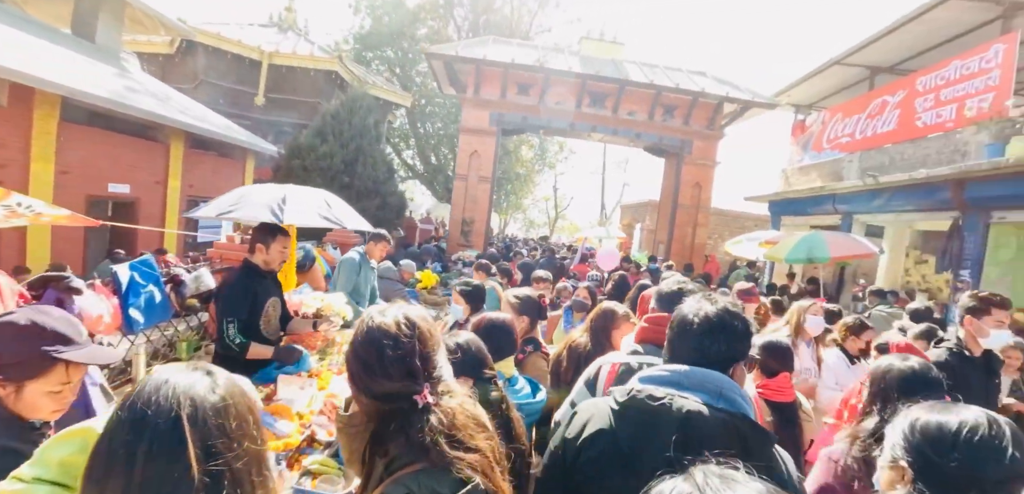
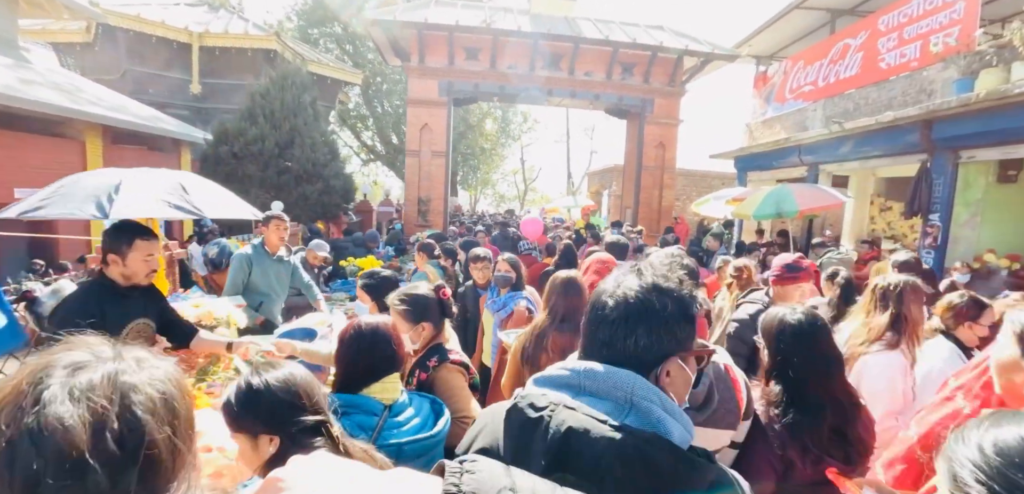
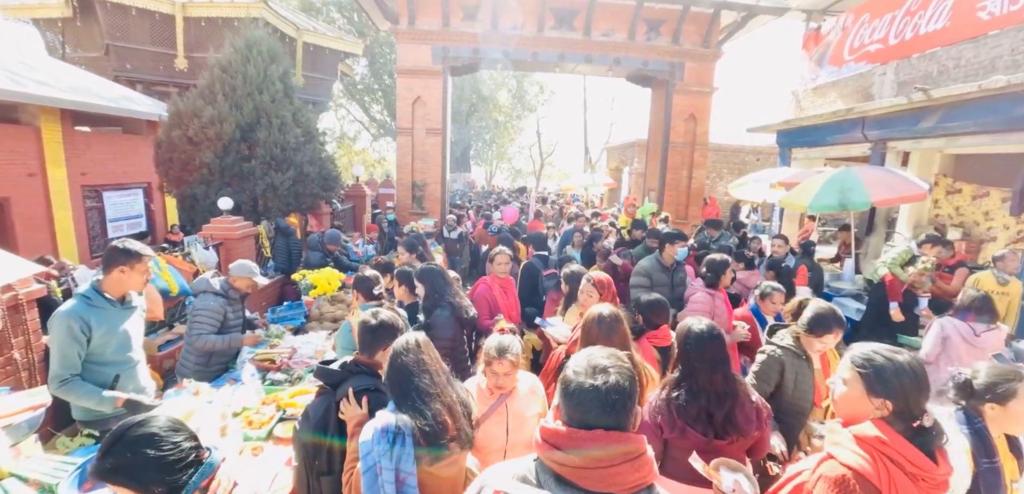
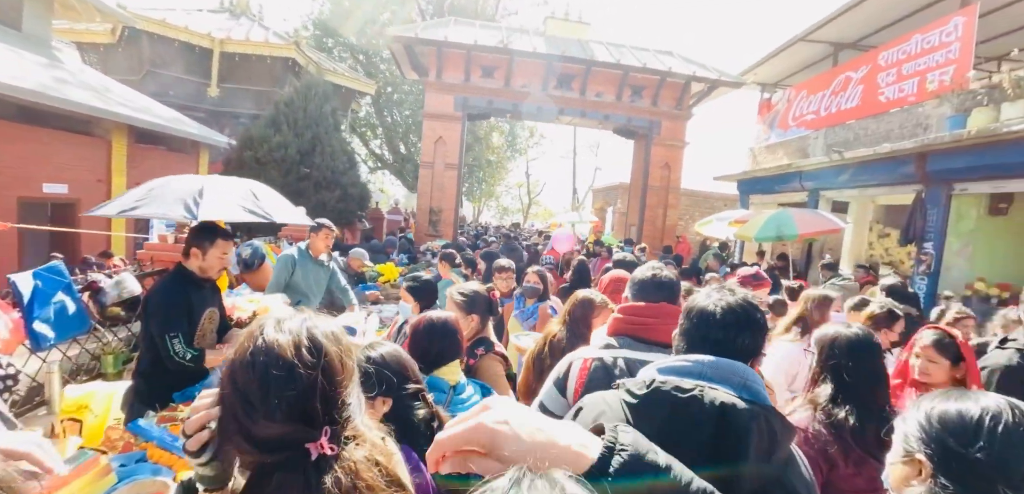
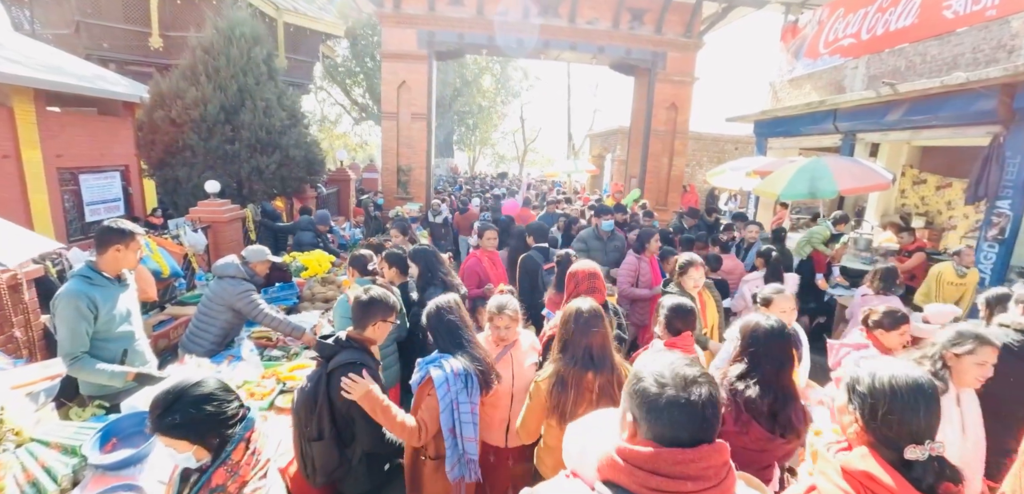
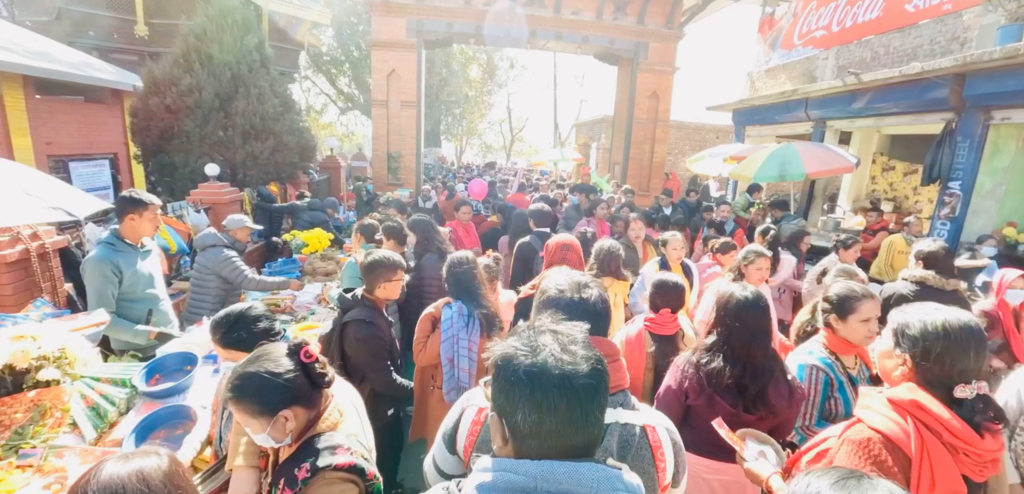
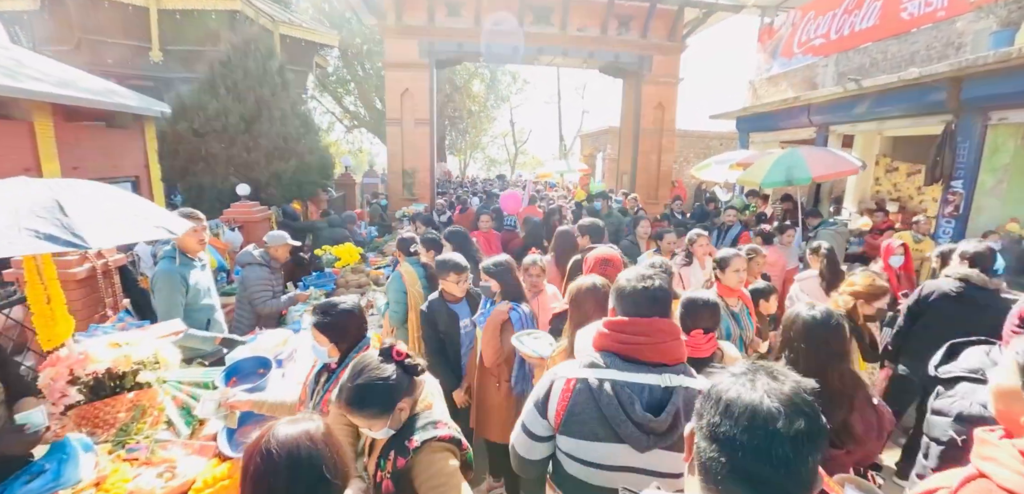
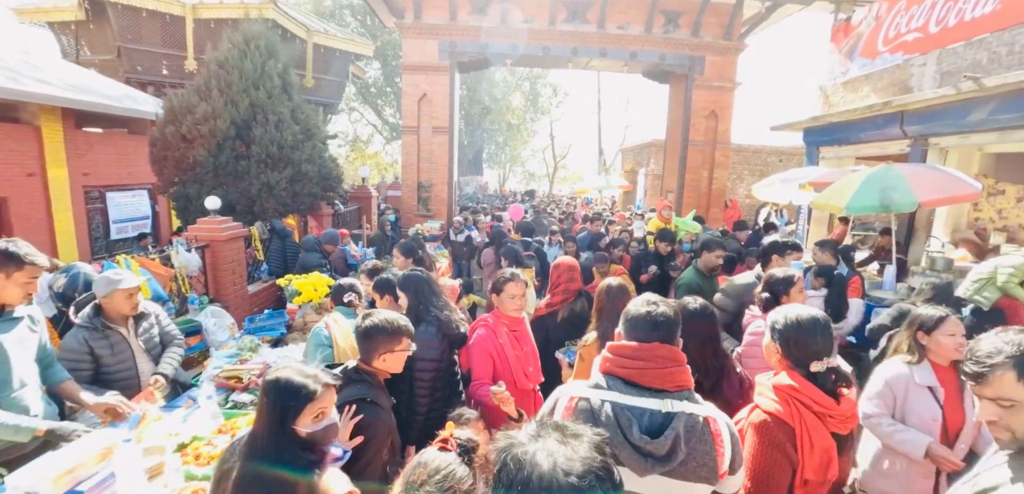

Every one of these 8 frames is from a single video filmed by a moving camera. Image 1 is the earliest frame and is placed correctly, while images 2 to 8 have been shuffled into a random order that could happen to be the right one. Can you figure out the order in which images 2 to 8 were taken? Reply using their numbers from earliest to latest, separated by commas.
4, 2, 7, 6, 5, 3, 8
